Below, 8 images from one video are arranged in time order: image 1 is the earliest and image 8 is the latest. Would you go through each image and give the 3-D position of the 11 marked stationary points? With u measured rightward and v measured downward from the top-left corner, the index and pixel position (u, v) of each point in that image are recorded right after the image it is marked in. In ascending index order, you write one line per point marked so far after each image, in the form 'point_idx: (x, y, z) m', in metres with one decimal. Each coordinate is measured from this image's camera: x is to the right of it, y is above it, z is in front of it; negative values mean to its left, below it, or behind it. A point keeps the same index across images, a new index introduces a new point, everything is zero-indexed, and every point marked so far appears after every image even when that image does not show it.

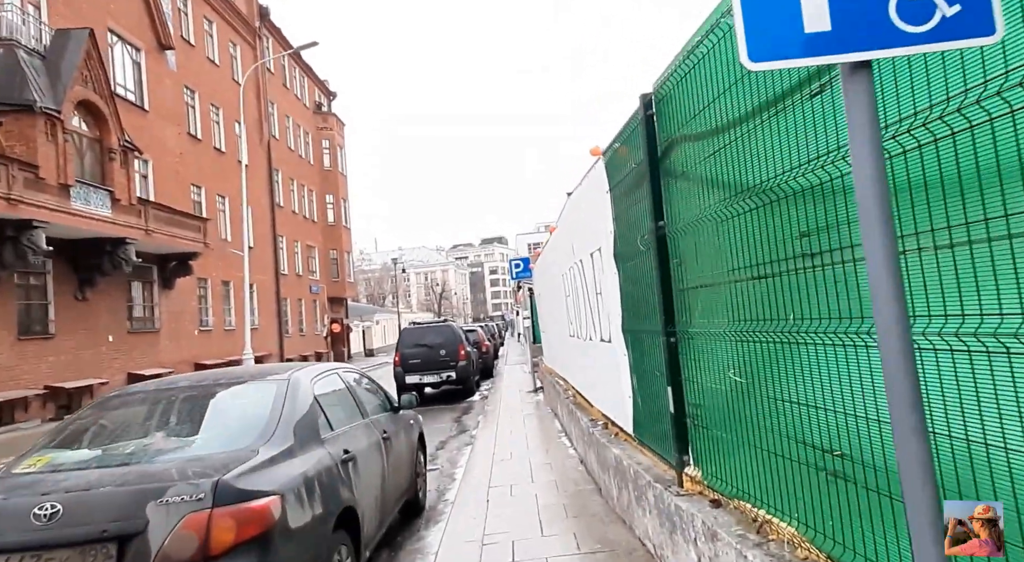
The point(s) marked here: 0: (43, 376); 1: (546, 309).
0: (-12.0, -2.4, +16.3) m
1: (+0.6, -0.5, +11.2) m
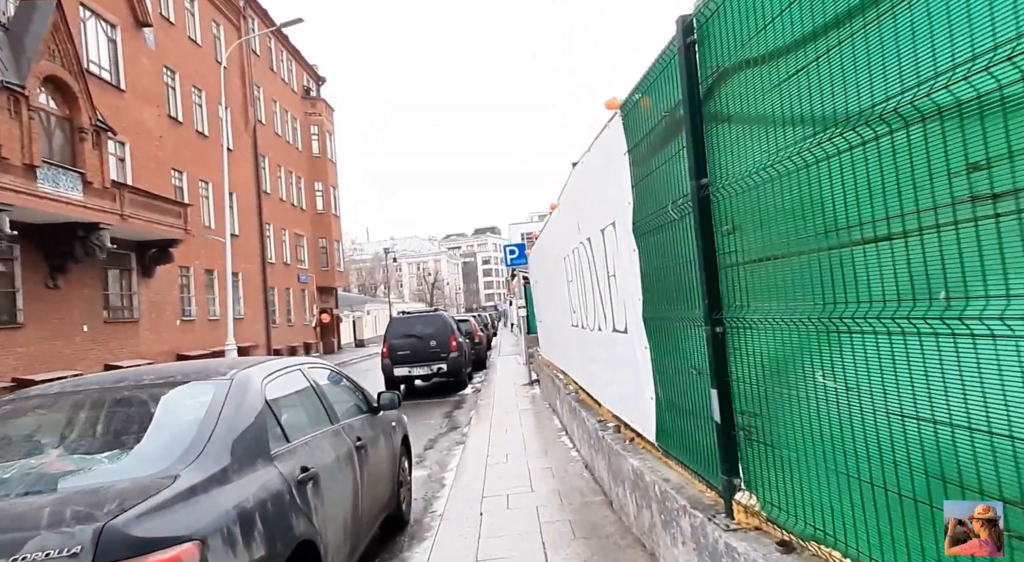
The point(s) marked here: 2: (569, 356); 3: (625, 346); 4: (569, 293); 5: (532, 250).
0: (-12.2, -2.1, +15.4) m
1: (+0.5, -0.3, +10.5) m
2: (+0.7, -0.8, +7.2) m
3: (+0.7, -0.4, +4.0) m
4: (+0.6, -0.1, +6.4) m
5: (+0.4, +0.6, +11.9) m
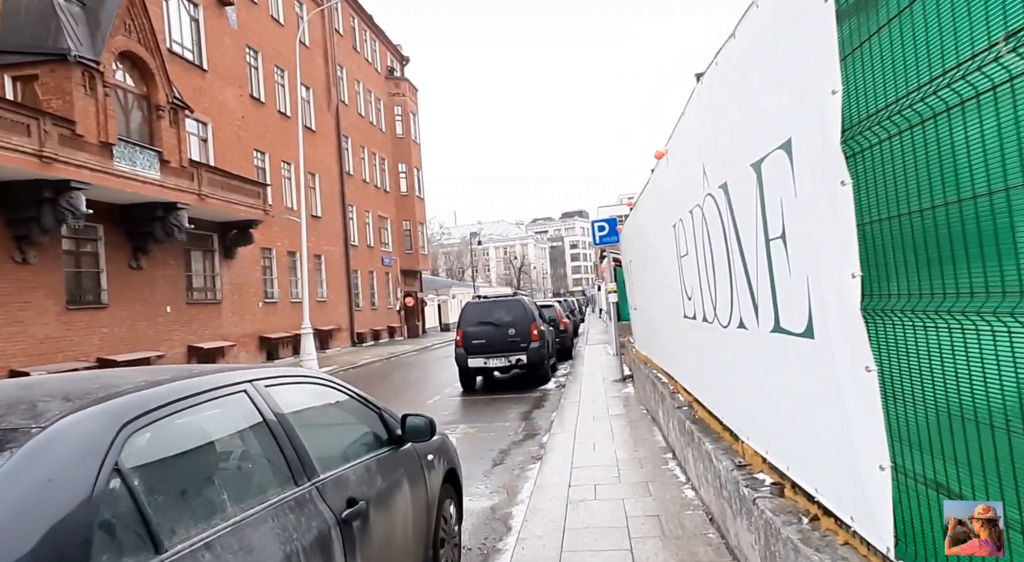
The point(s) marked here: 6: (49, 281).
0: (-10.2, -1.6, +15.4) m
1: (+1.8, 0.0, +8.8) m
2: (+1.4, -0.6, +5.5) m
3: (+1.1, -0.3, +2.3) m
4: (+1.3, +0.1, +4.7) m
5: (+1.8, +0.9, +10.1) m
6: (-10.5, 0.0, +14.3) m
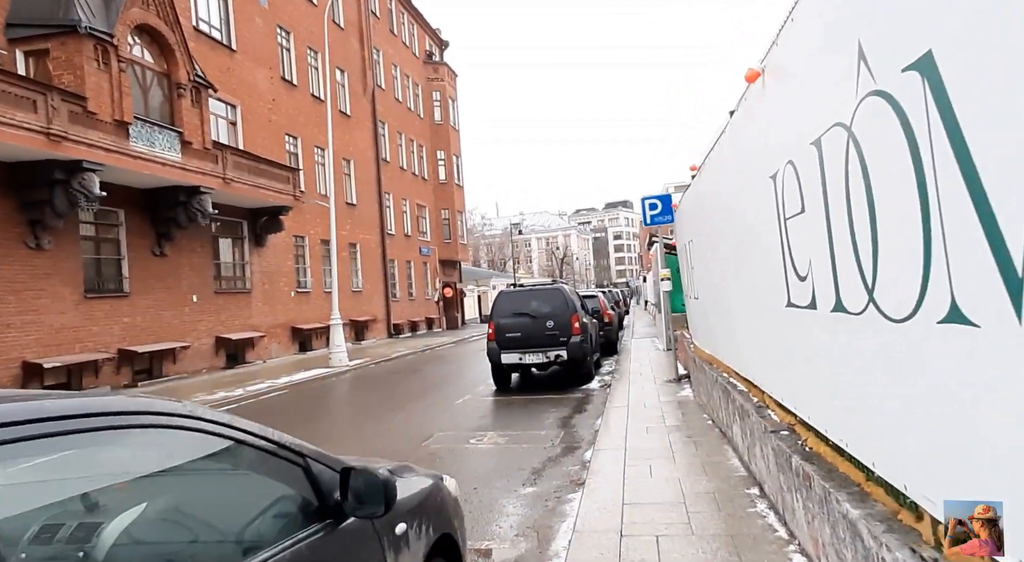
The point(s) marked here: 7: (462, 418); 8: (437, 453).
0: (-9.3, -1.3, +14.8) m
1: (+2.2, +0.2, +7.3) m
2: (+1.6, -0.5, +4.0) m
3: (+1.1, -0.2, +0.9) m
4: (+1.4, +0.2, +3.3) m
5: (+2.3, +1.1, +8.6) m
6: (-9.6, +0.3, +13.6) m
7: (-0.8, -2.0, +9.4) m
8: (-0.8, -1.9, +7.0) m
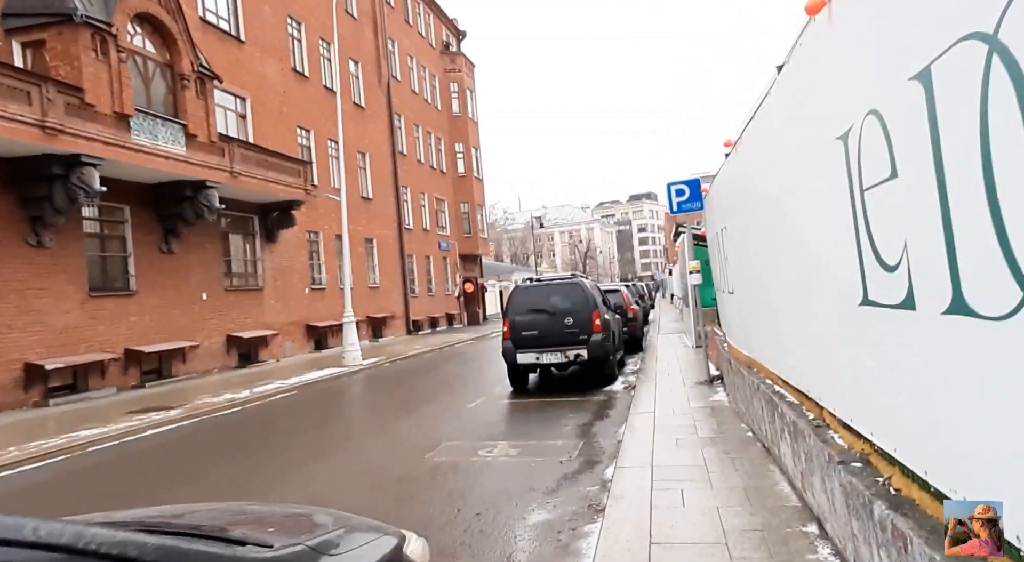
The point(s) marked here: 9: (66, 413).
0: (-8.8, -1.3, +14.3) m
1: (+2.3, +0.3, +6.4) m
2: (+1.6, -0.4, +3.2) m
3: (+0.9, -0.2, +0.1) m
4: (+1.4, +0.3, +2.5) m
5: (+2.5, +1.2, +7.7) m
6: (-9.3, +0.3, +13.2) m
7: (-0.6, -2.0, +8.7) m
8: (-0.7, -1.9, +6.3) m
9: (-8.6, -2.5, +12.1) m
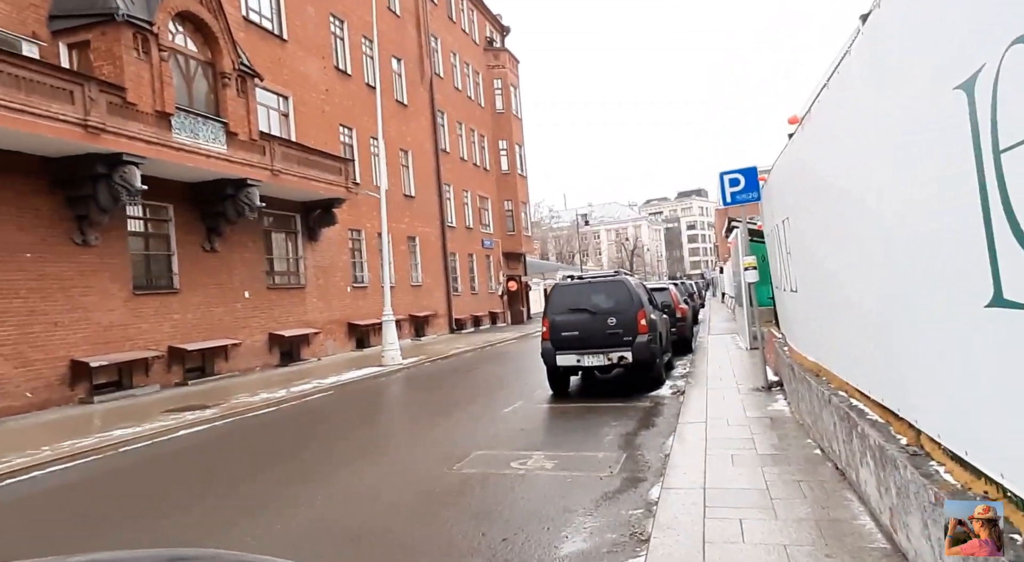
0: (-7.9, -1.3, +14.4) m
1: (+2.6, +0.3, +5.7) m
2: (+1.7, -0.4, +2.6) m
3: (+0.8, -0.1, -0.5) m
4: (+1.4, +0.3, +1.9) m
5: (+2.9, +1.3, +7.0) m
6: (-8.4, +0.3, +13.4) m
7: (-0.1, -1.9, +8.2) m
8: (-0.4, -1.8, +5.8) m
9: (-7.8, -2.5, +12.2) m
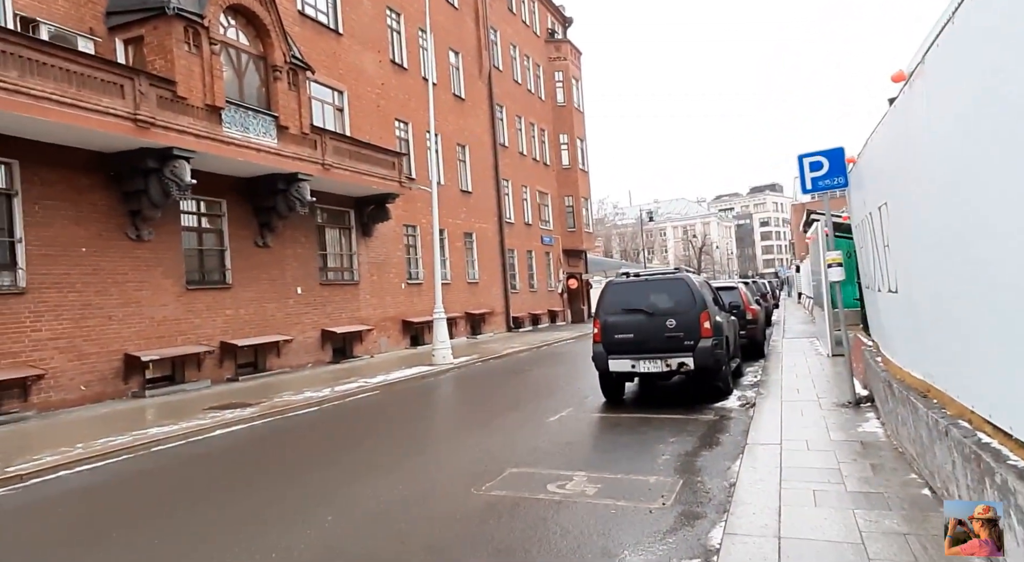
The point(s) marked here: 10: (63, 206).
0: (-6.7, -1.1, +14.4) m
1: (+2.9, +0.3, +4.7) m
2: (+1.7, -0.4, +1.6) m
3: (+0.5, -0.1, -1.3) m
4: (+1.3, +0.3, +0.9) m
5: (+3.3, +1.3, +5.9) m
6: (-7.3, +0.4, +13.4) m
7: (+0.5, -1.9, +7.4) m
8: (-0.1, -1.8, +5.0) m
9: (-6.8, -2.3, +12.1) m
10: (-8.2, +1.4, +11.5) m
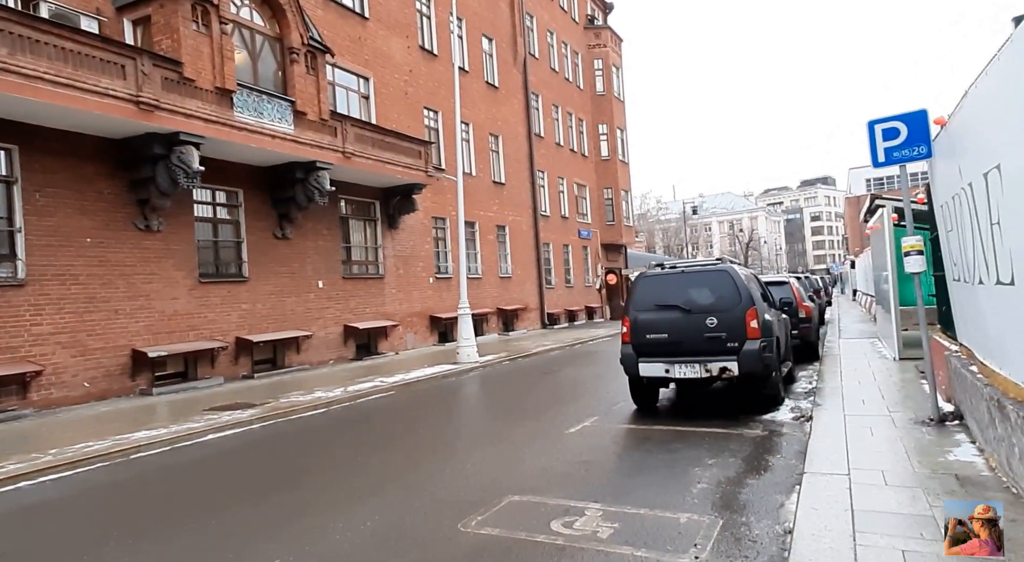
0: (-6.1, -1.0, +13.8) m
1: (+2.9, +0.4, +3.5) m
2: (+1.4, -0.3, +0.5) m
3: (0.0, -0.1, -2.4) m
4: (+1.0, +0.4, -0.2) m
5: (+3.3, +1.3, +4.7) m
6: (-6.8, +0.6, +12.8) m
7: (+0.6, -1.8, +6.3) m
8: (-0.1, -1.7, +4.0) m
9: (-6.4, -2.2, +11.6) m
10: (-7.8, +1.5, +11.1) m
